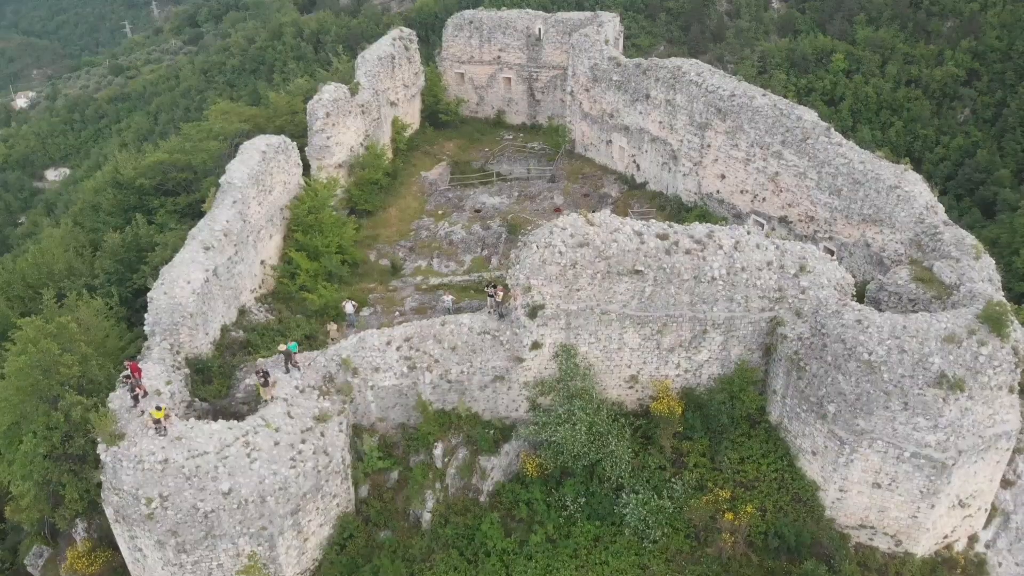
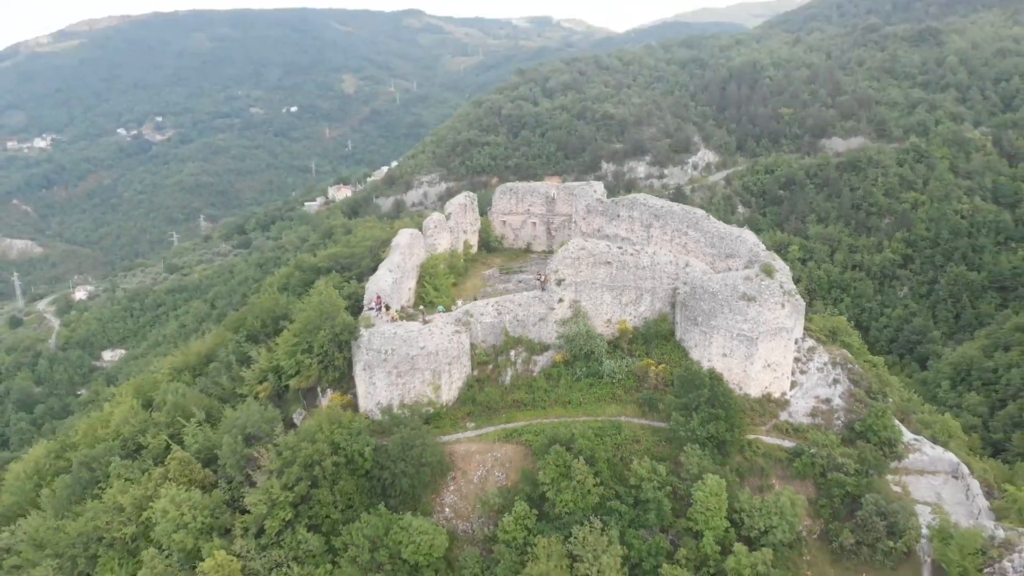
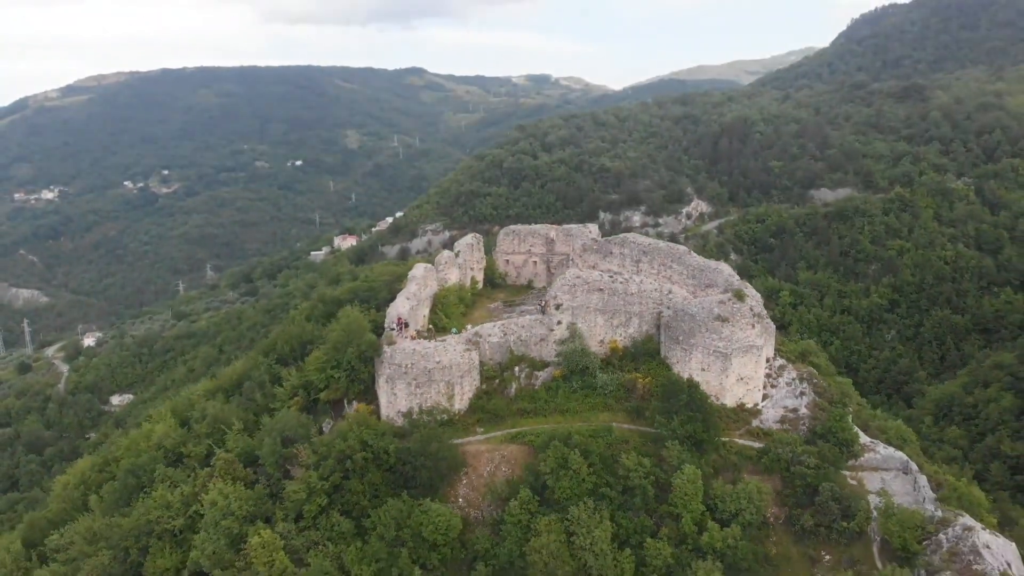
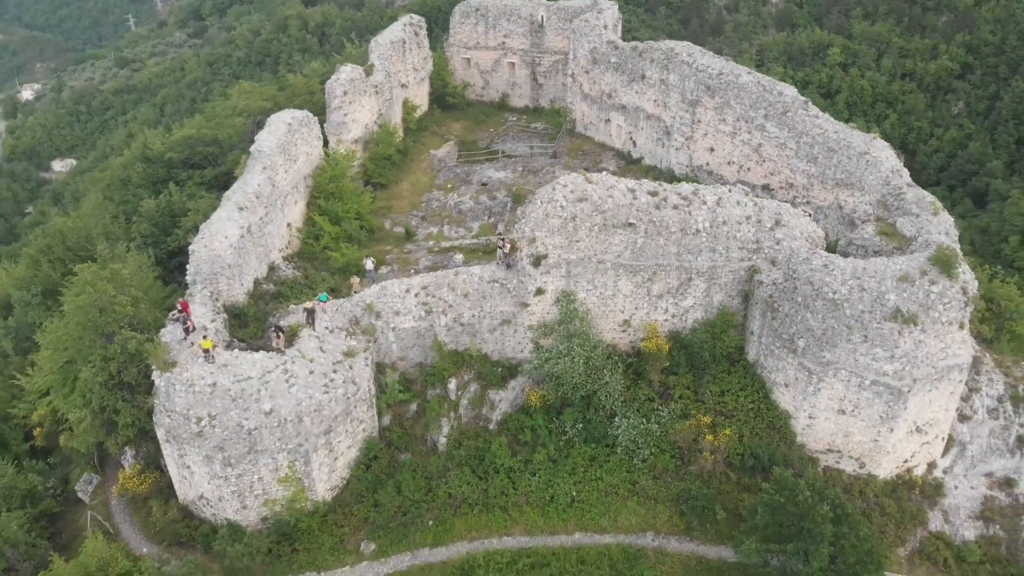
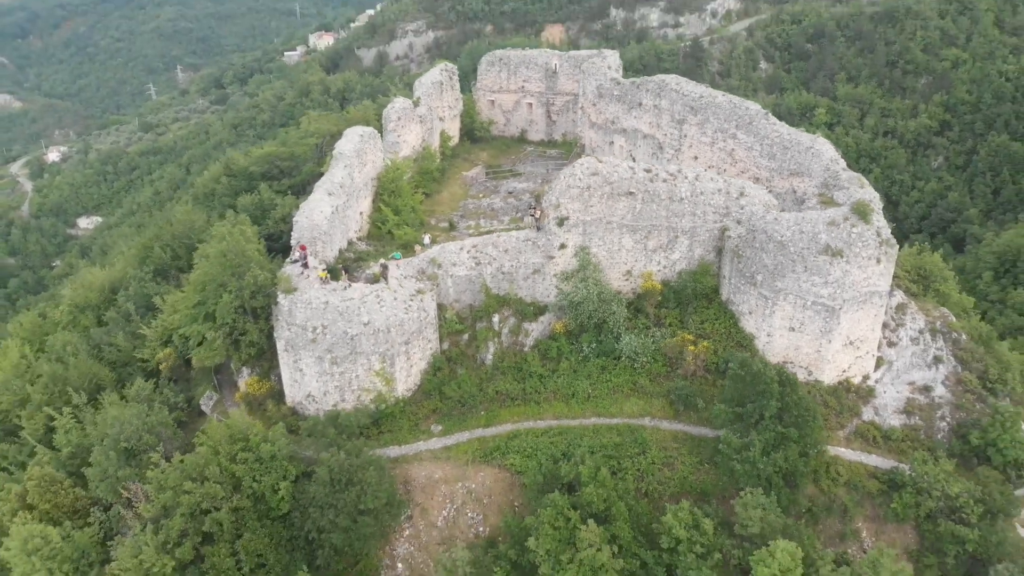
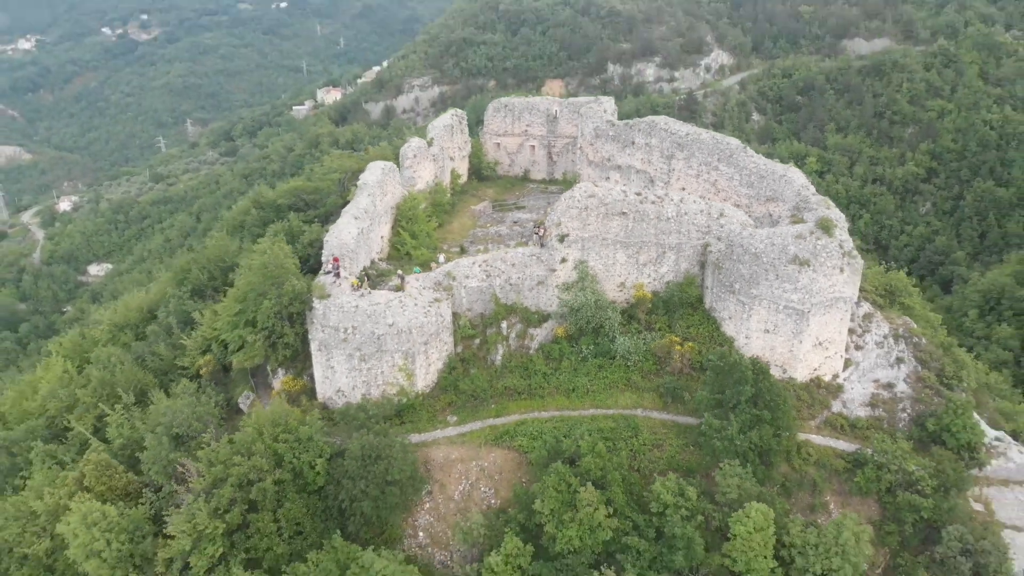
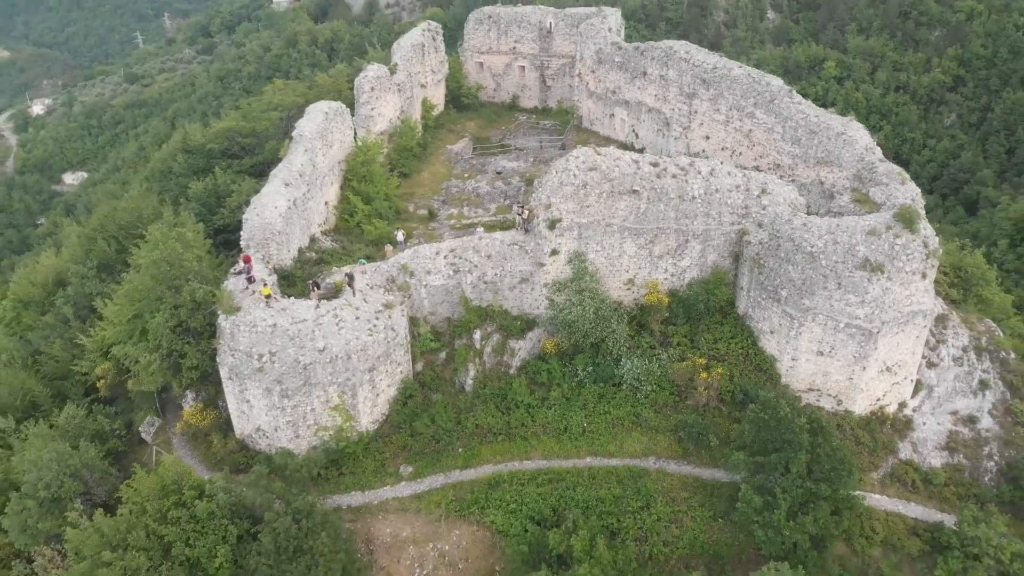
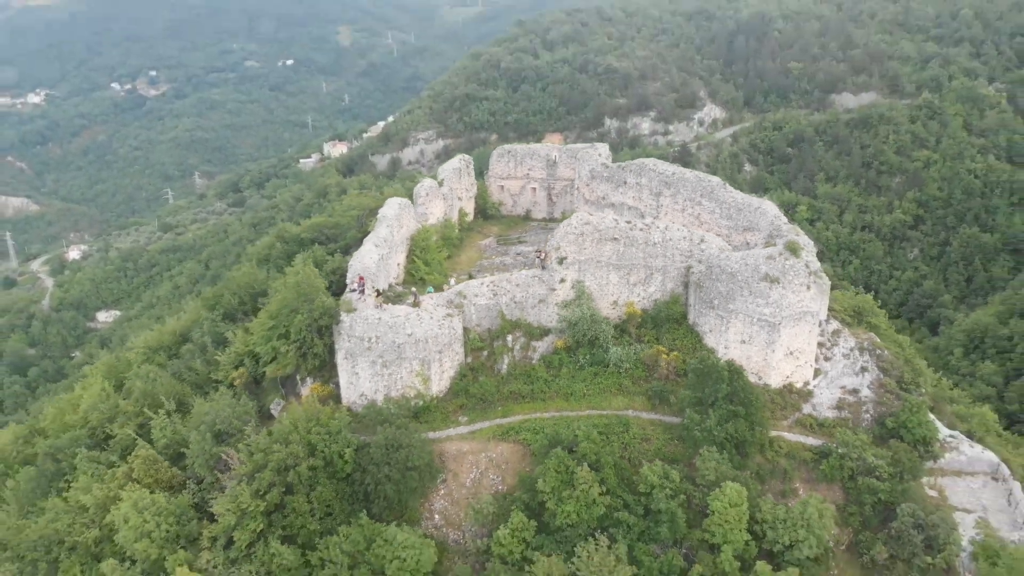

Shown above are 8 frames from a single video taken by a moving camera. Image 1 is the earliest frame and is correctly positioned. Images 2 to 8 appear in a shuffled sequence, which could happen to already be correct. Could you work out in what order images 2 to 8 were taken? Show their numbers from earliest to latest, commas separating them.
4, 7, 5, 6, 8, 2, 3
